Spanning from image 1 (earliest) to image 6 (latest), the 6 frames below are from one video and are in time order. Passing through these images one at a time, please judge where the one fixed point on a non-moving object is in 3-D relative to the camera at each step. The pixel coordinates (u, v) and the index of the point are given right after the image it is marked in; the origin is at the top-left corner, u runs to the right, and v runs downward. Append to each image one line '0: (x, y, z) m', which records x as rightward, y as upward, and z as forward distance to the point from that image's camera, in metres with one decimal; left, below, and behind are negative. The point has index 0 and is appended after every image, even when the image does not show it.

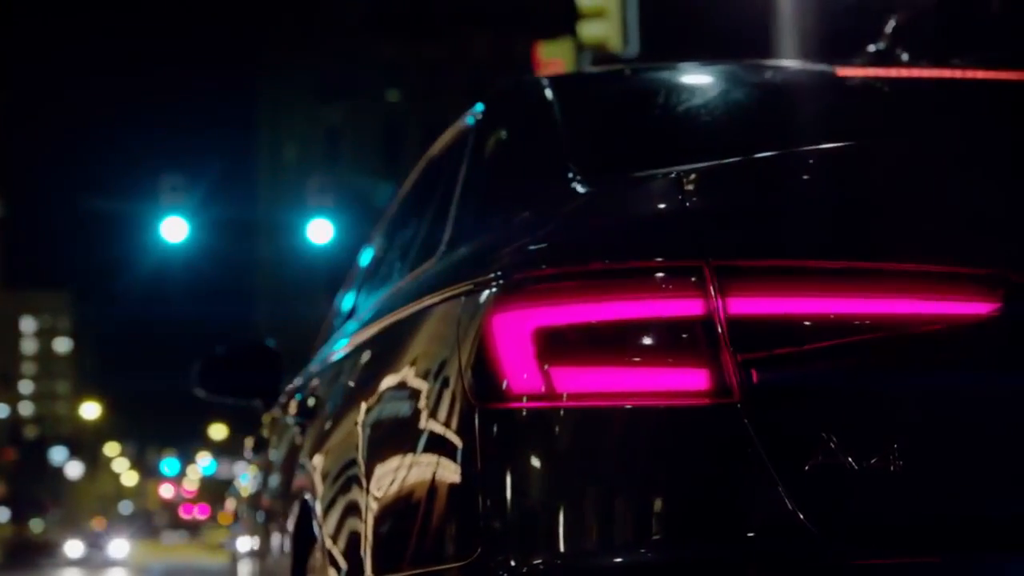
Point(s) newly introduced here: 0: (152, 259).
0: (-3.1, +0.3, +12.1) m
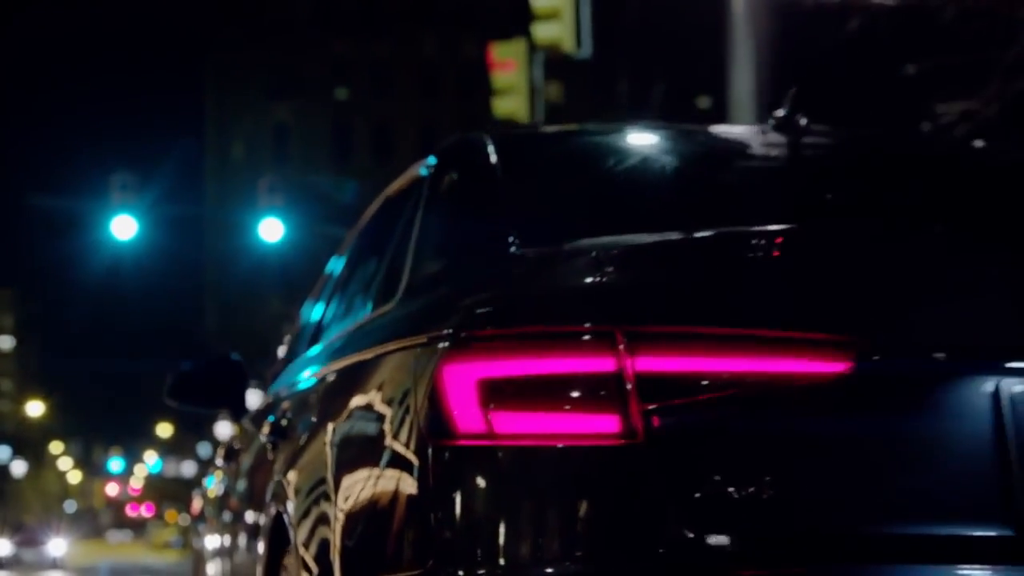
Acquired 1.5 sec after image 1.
0: (-3.4, +0.2, +11.9) m
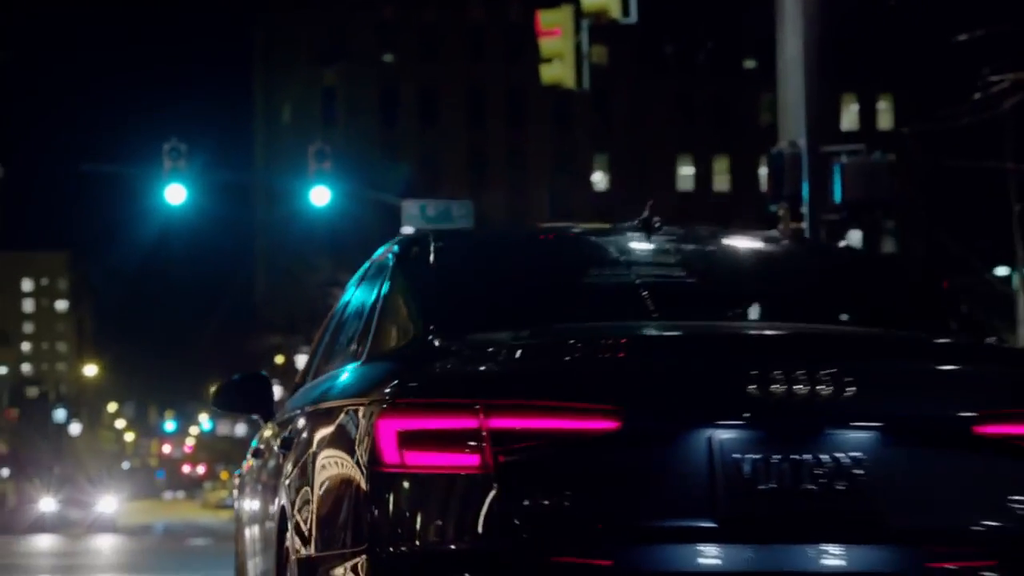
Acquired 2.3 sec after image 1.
0: (-3.3, +0.3, +12.9) m
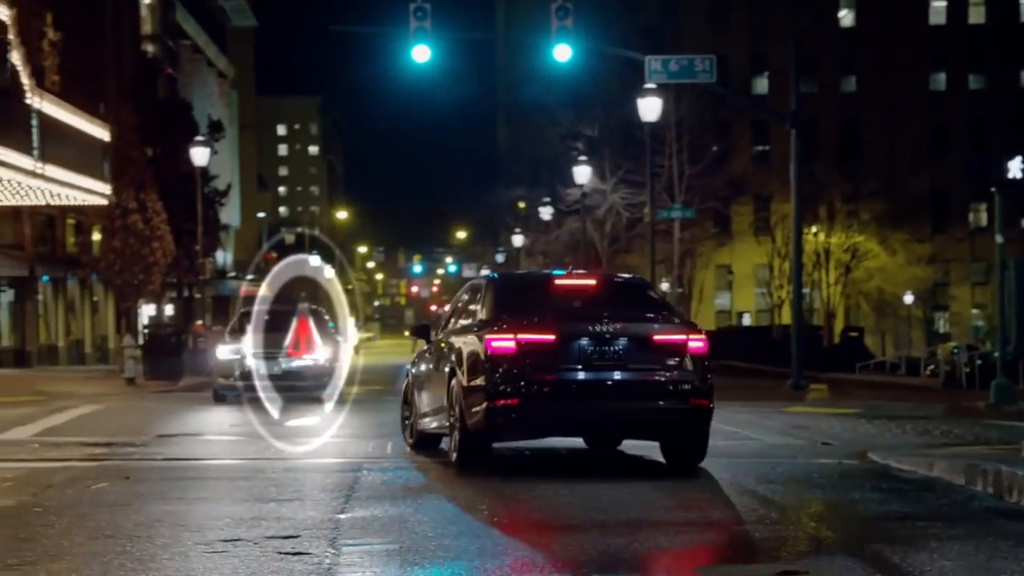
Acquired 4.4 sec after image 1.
0: (-0.9, +0.9, +13.9) m
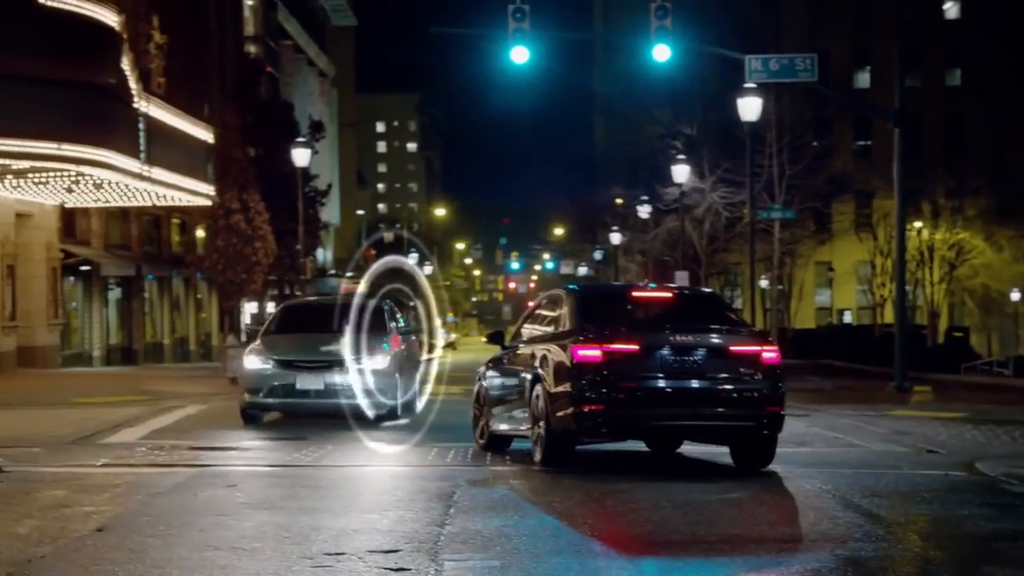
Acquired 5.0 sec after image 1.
0: (+0.1, +0.7, +13.9) m
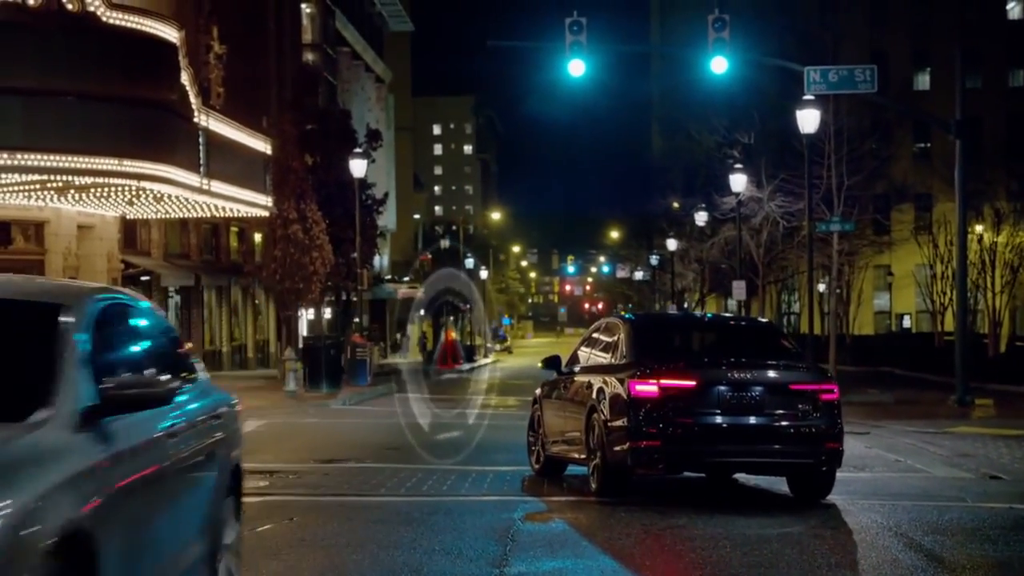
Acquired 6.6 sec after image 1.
0: (+0.7, 0.0, +13.7) m
